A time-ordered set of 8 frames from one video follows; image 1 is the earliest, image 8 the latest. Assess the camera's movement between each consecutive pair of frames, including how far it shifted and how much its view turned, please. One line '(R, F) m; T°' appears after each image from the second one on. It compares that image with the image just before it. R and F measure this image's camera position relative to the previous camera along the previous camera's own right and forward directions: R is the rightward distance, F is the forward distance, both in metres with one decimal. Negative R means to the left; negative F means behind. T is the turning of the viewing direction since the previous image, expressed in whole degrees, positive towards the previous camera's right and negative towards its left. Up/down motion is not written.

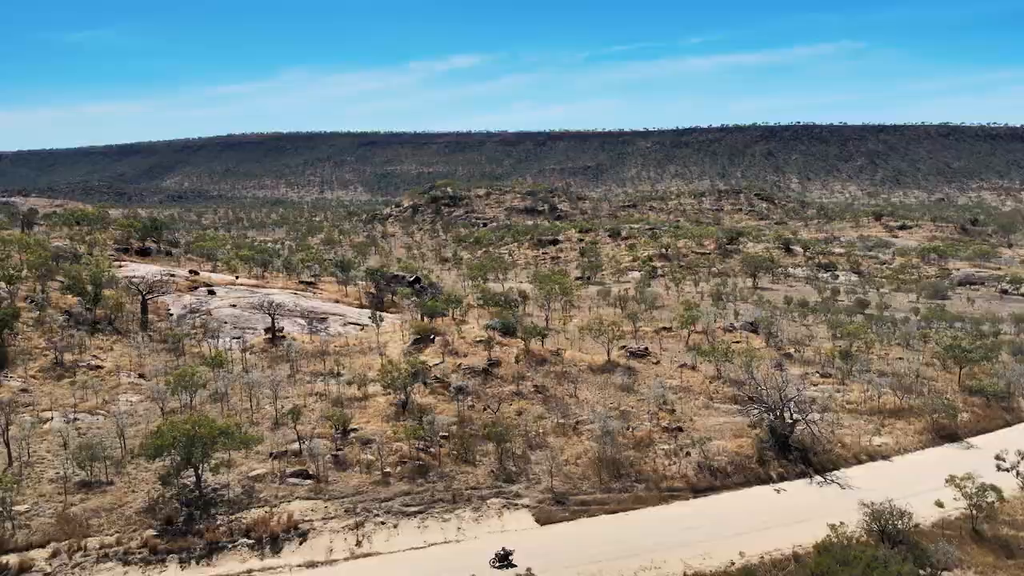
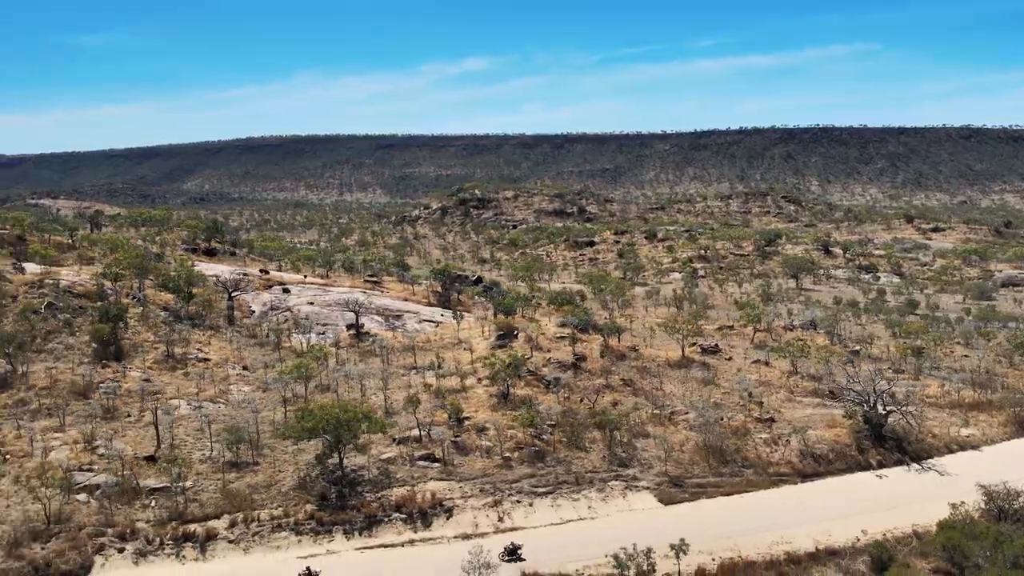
(-3.3, -1.5) m; -1°
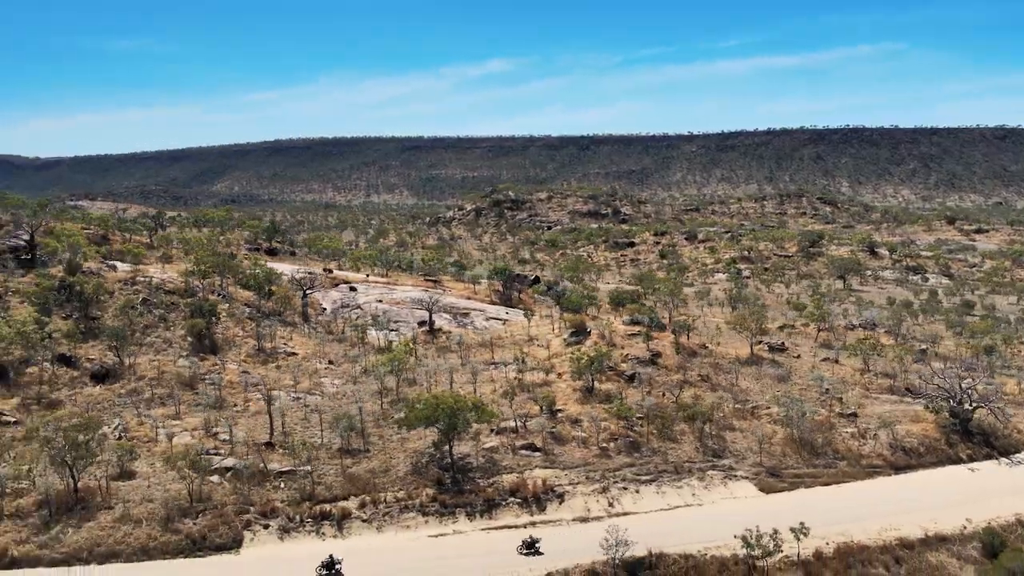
(-2.6, -1.1) m; -2°
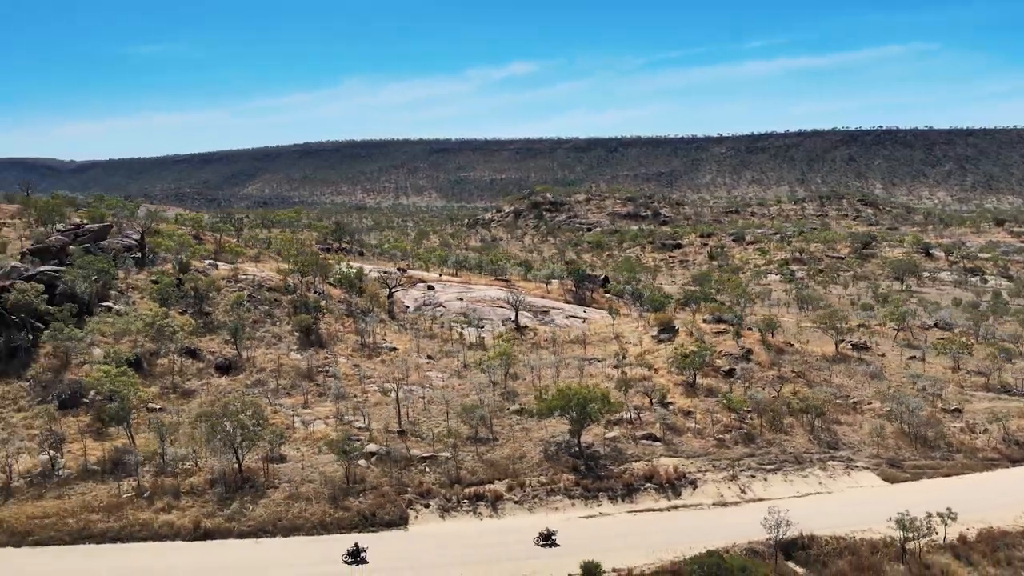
(-3.5, -1.2) m; -2°
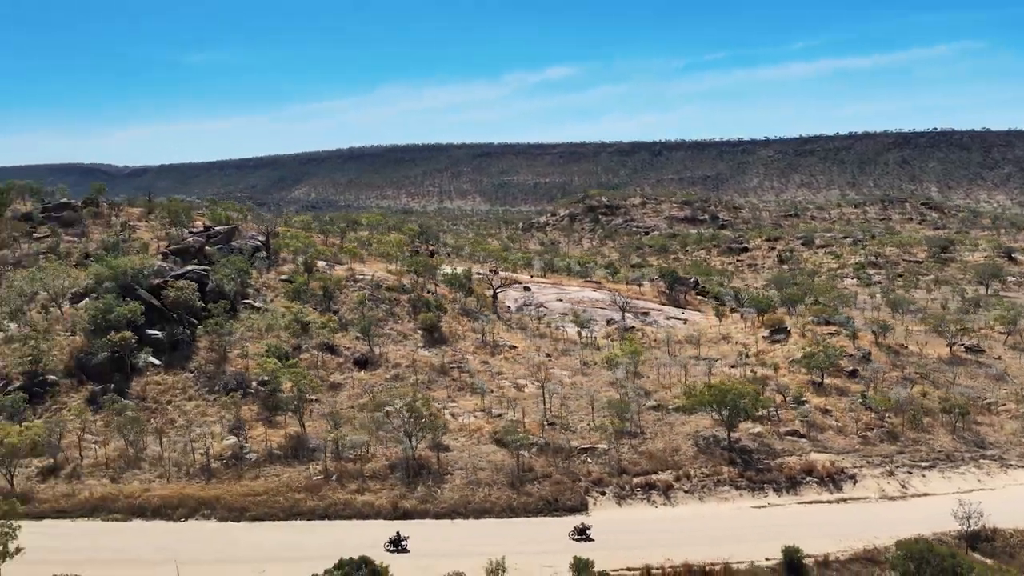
(-4.0, -1.2) m; -3°
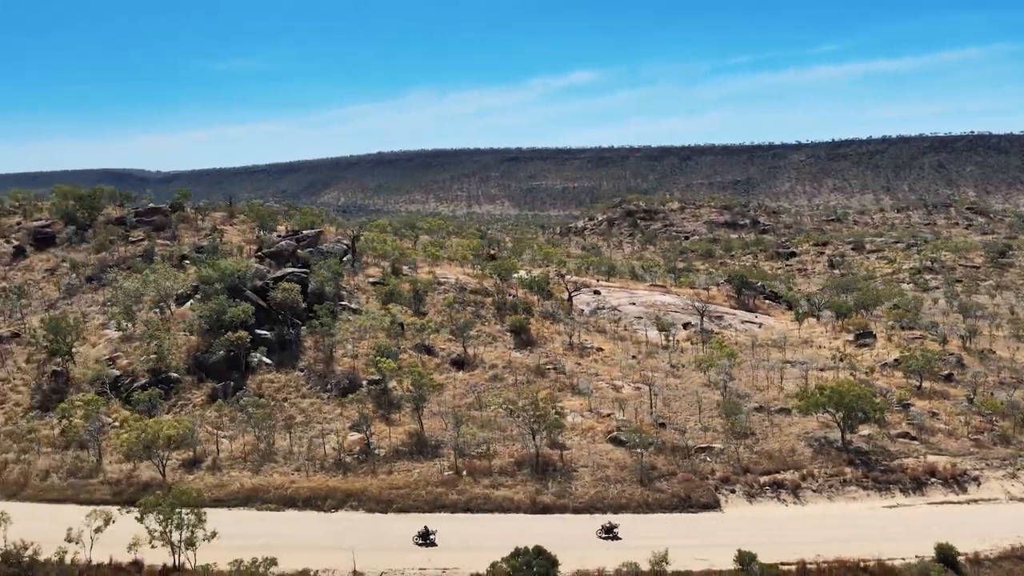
(-3.3, -0.7) m; -2°
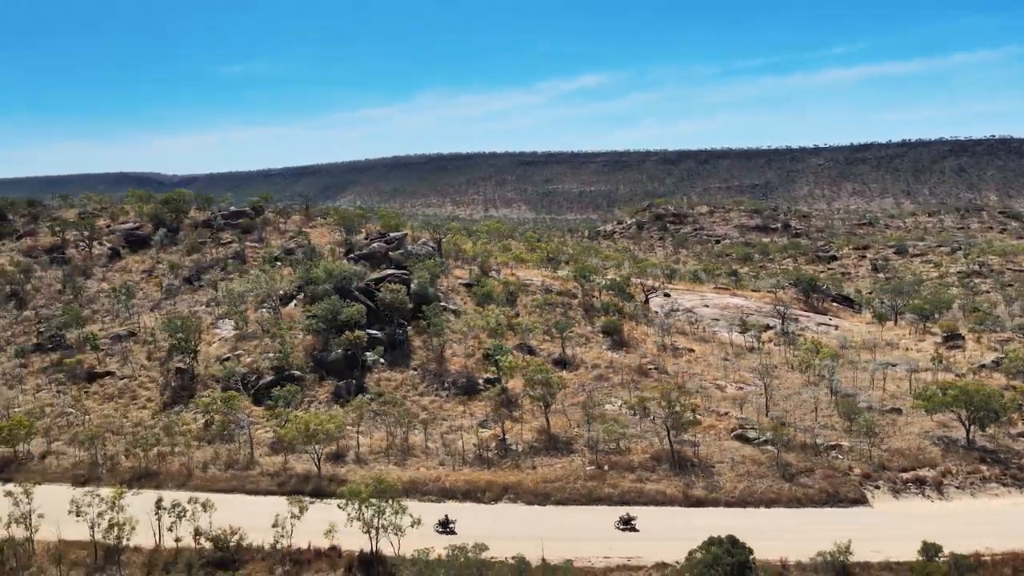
(-4.3, -0.8) m; -1°
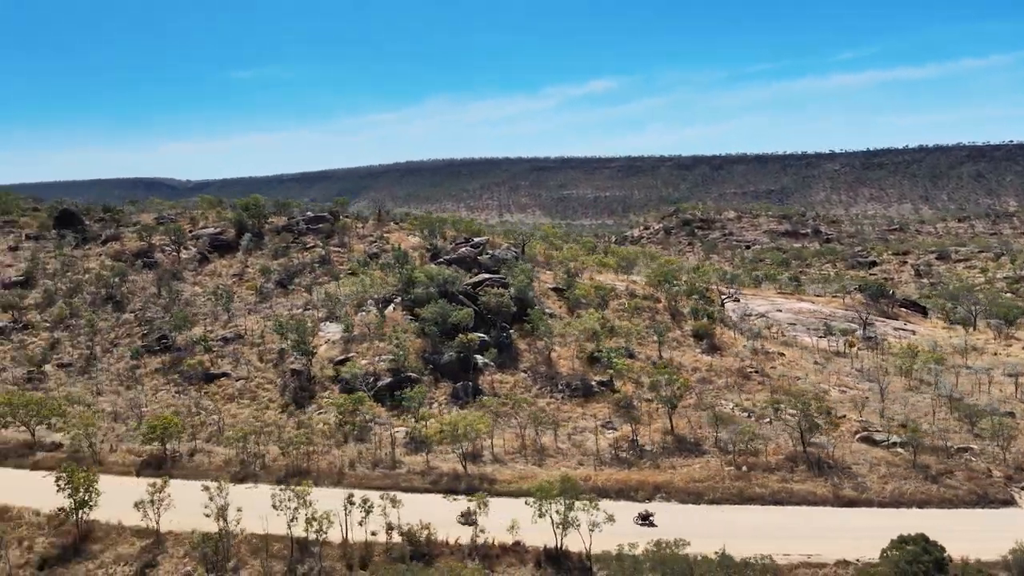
(-4.5, -0.5) m; -1°
